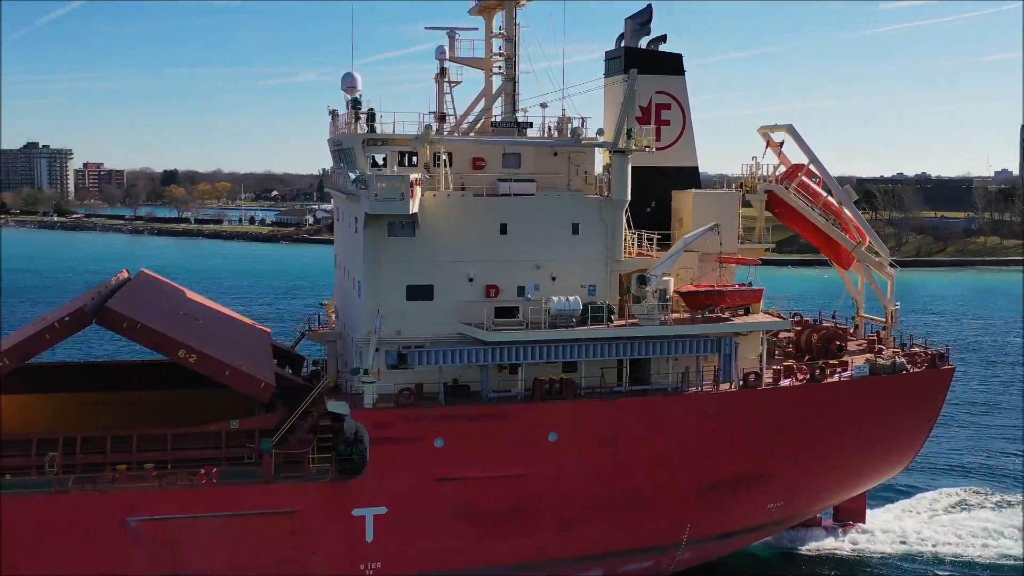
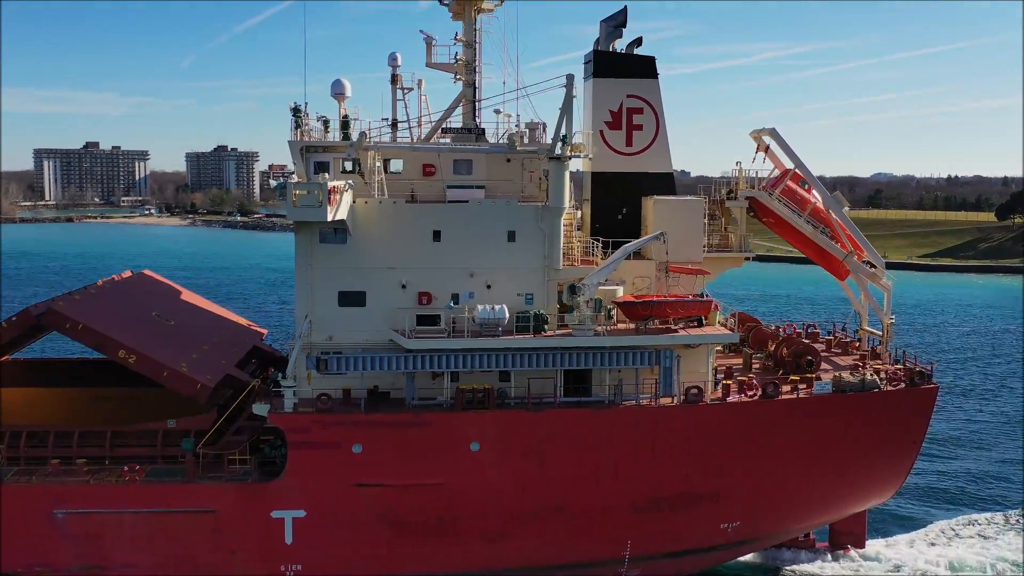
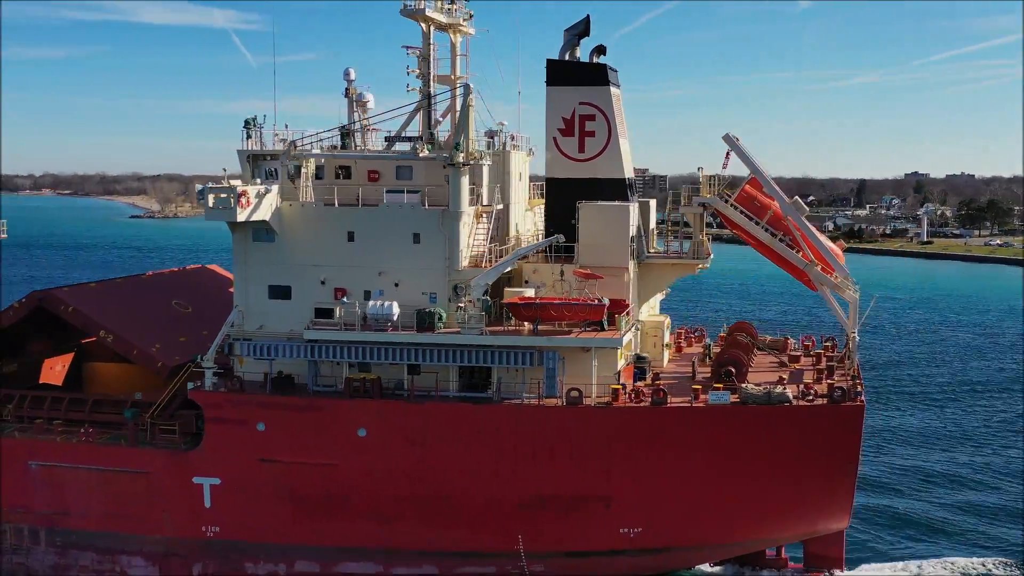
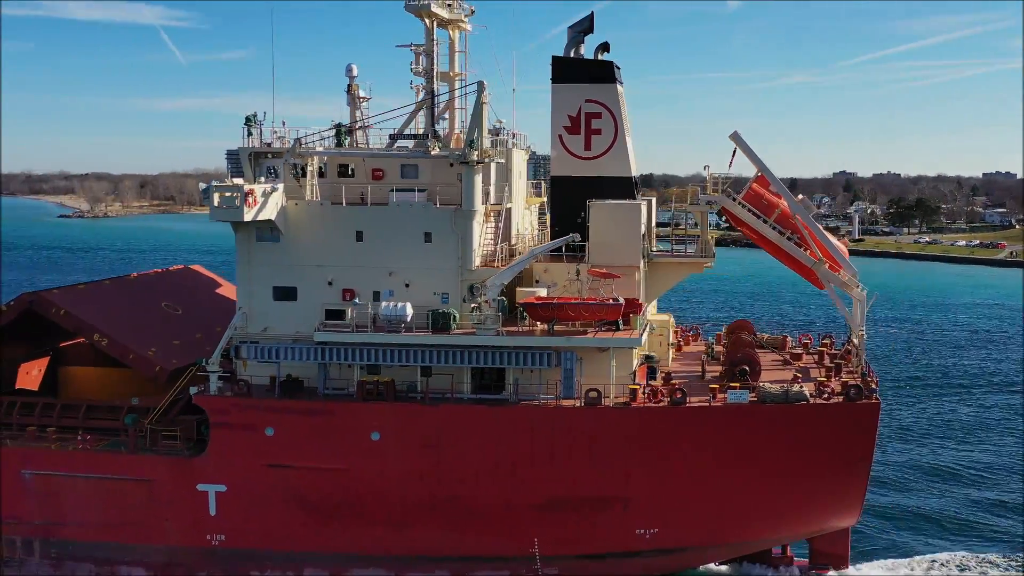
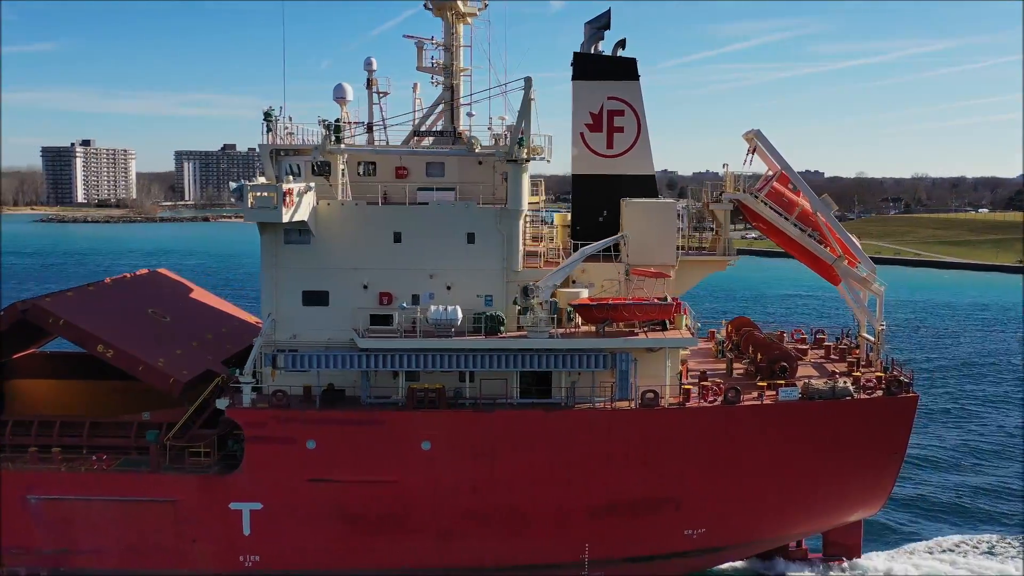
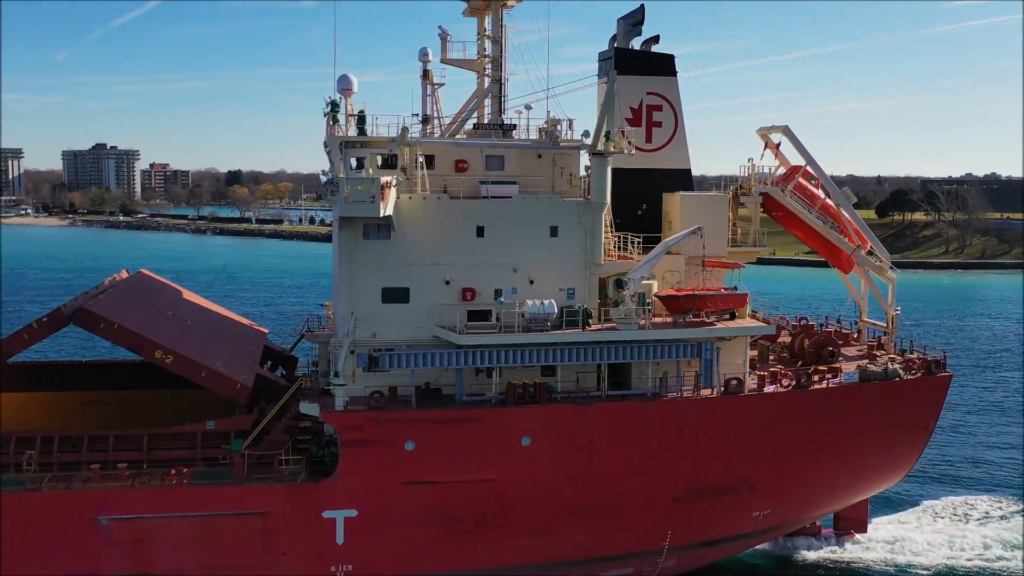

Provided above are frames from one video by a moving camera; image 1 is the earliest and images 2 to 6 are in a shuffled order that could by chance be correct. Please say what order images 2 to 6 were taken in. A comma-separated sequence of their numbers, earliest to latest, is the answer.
6, 2, 5, 4, 3
